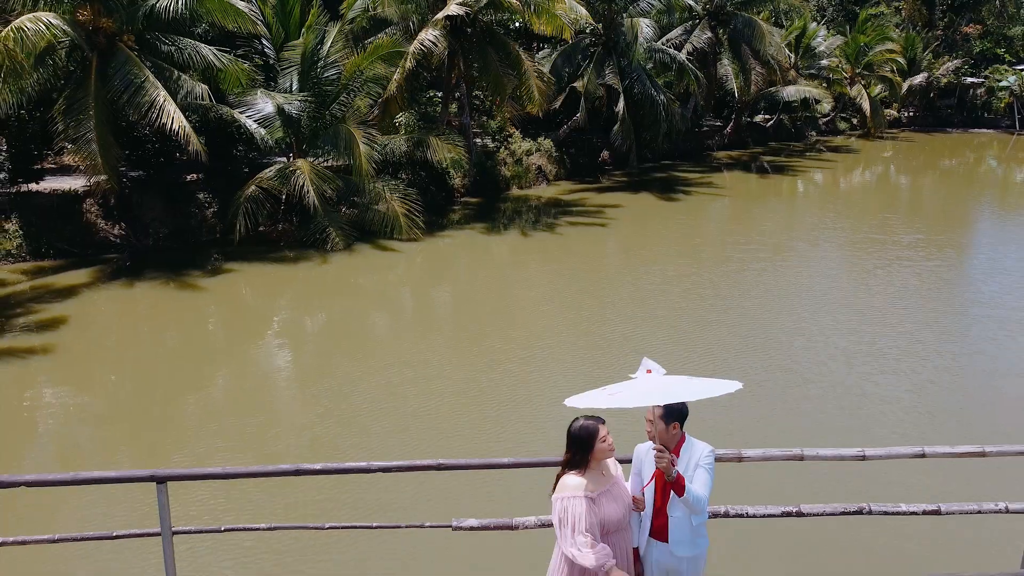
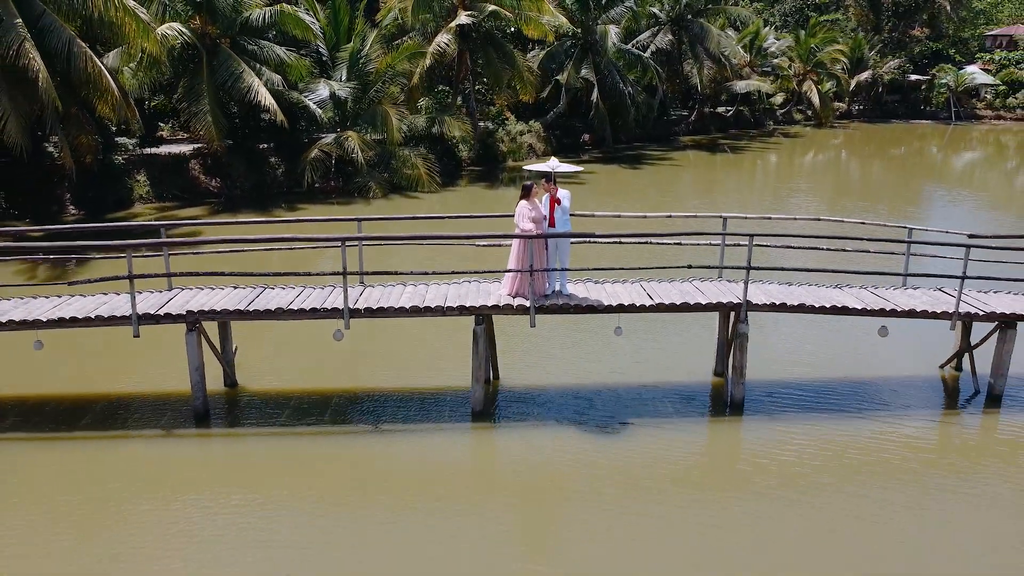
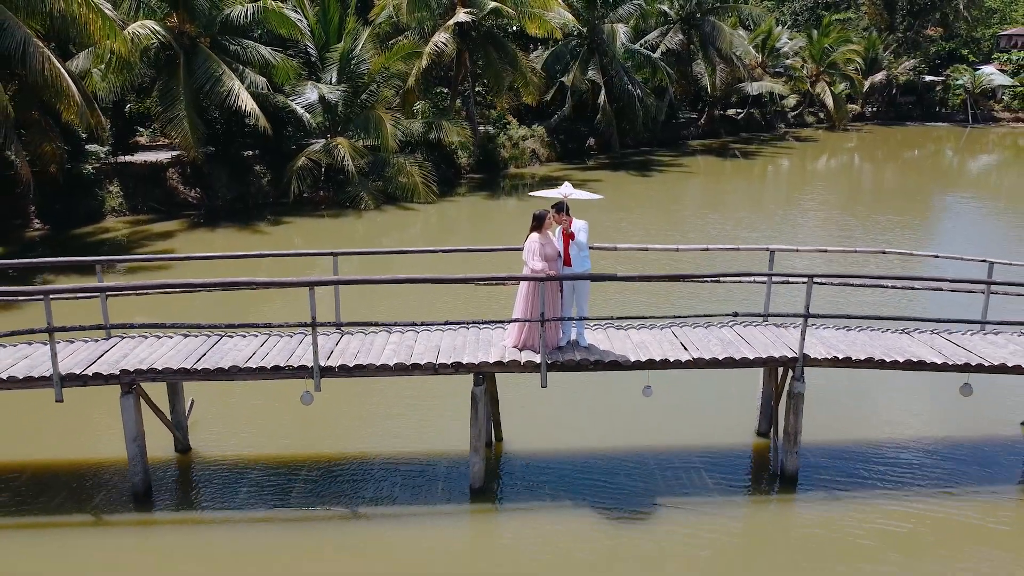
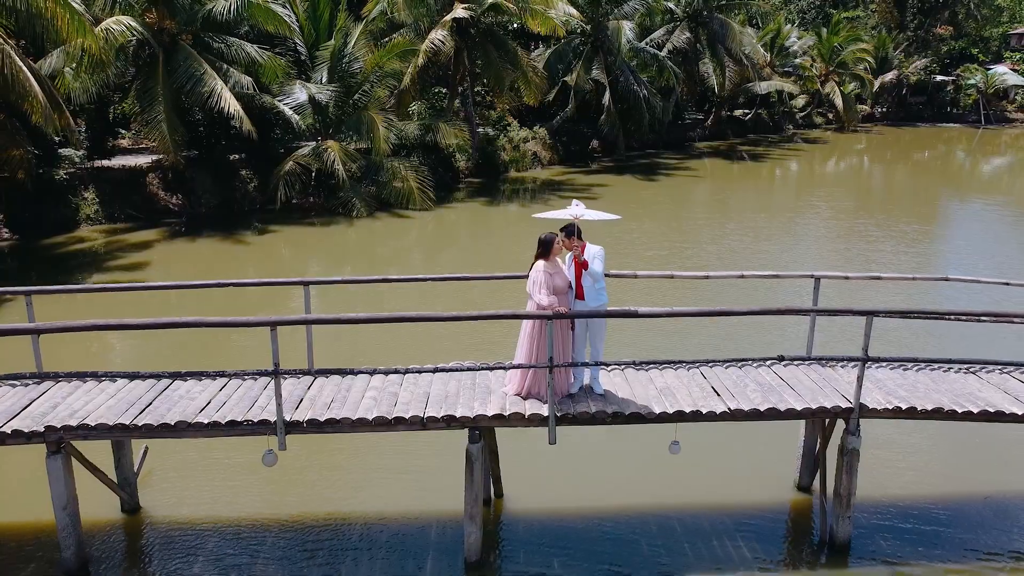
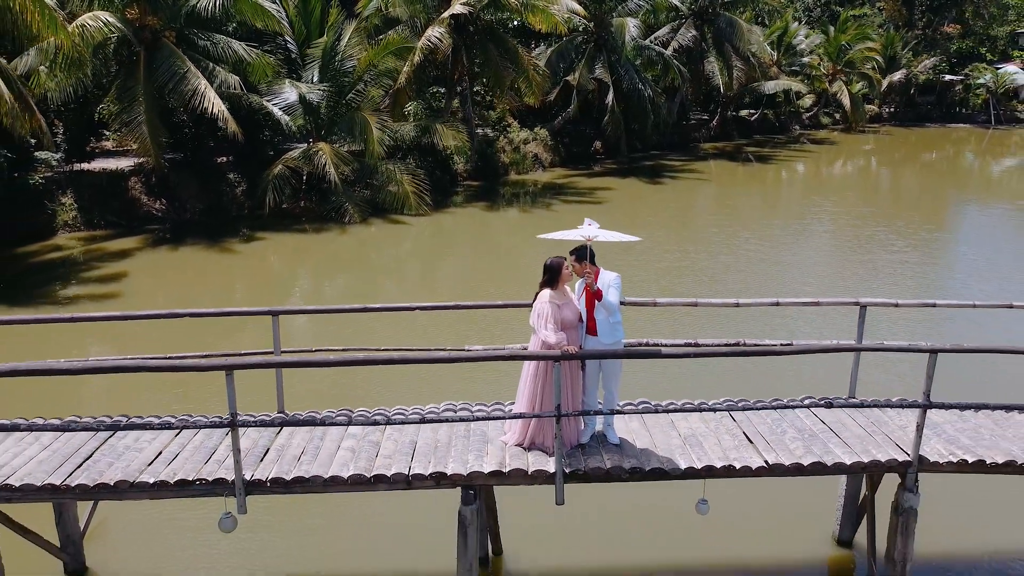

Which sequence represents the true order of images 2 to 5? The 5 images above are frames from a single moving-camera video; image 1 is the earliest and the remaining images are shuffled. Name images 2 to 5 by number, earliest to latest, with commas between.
5, 4, 3, 2
